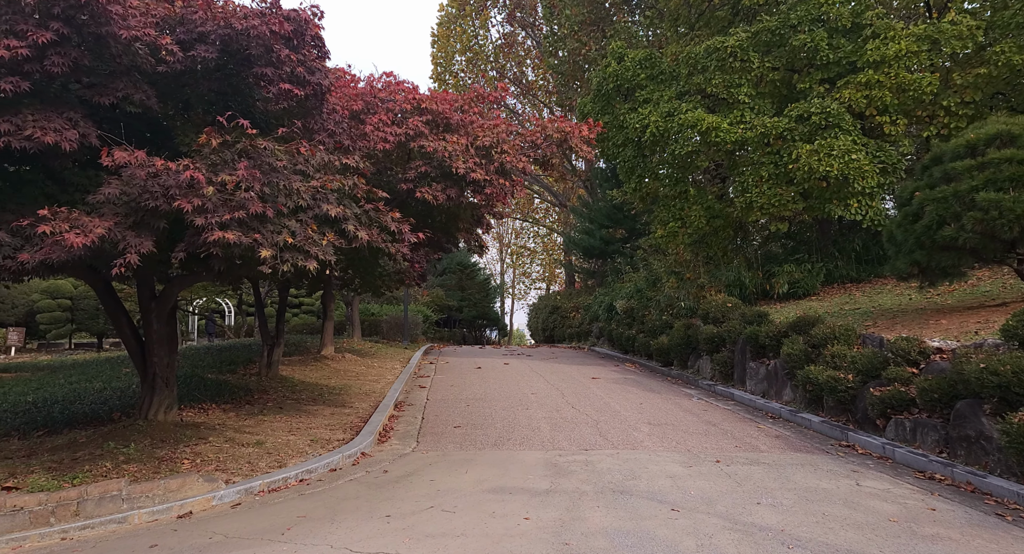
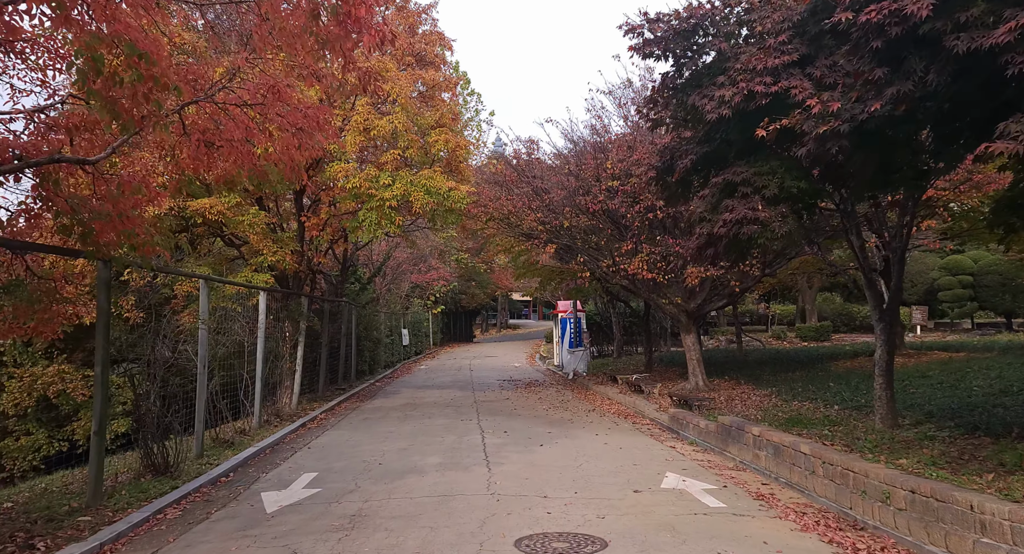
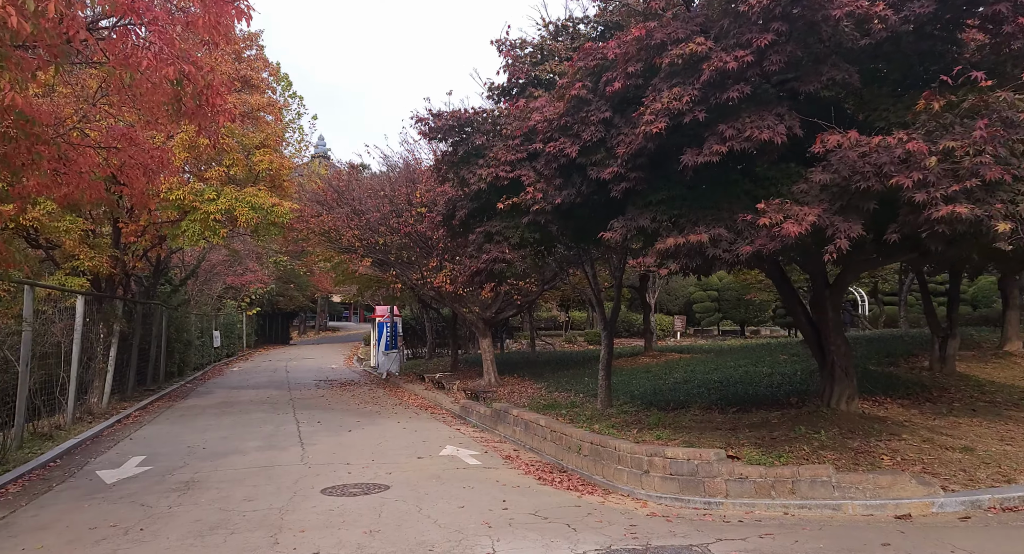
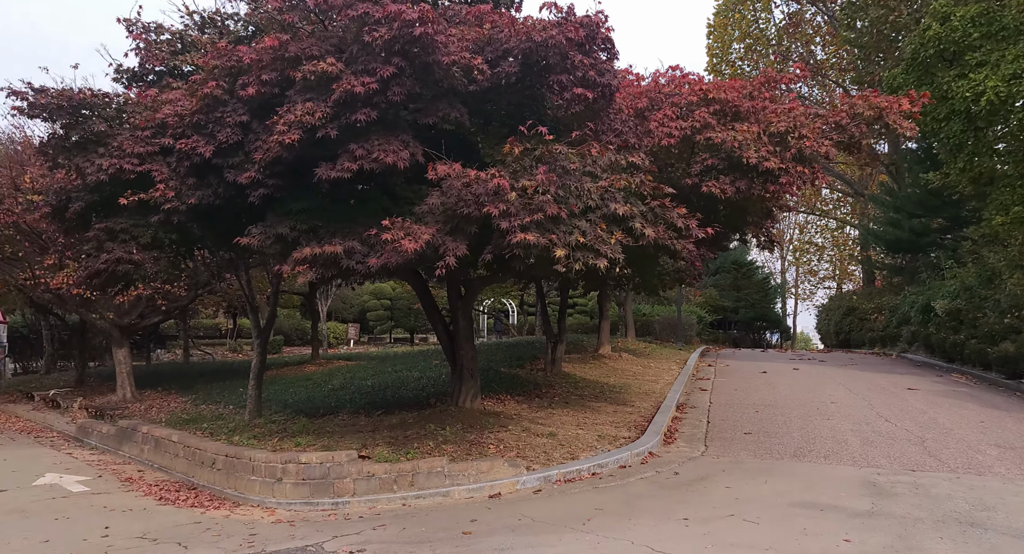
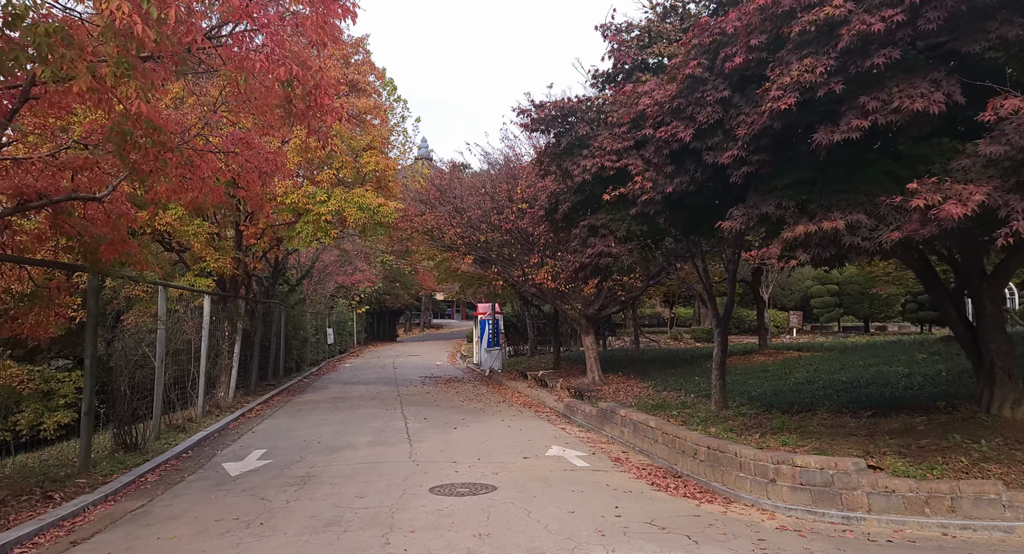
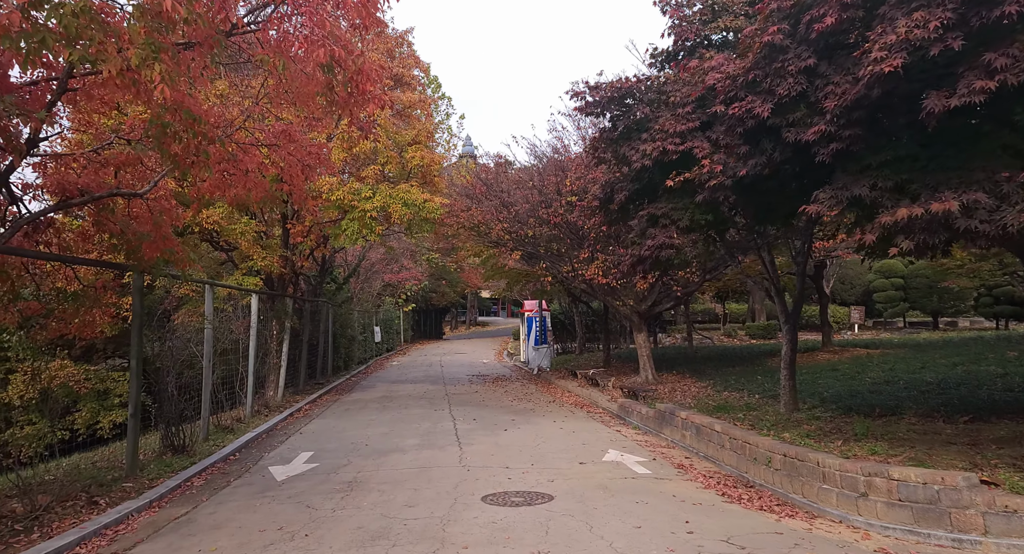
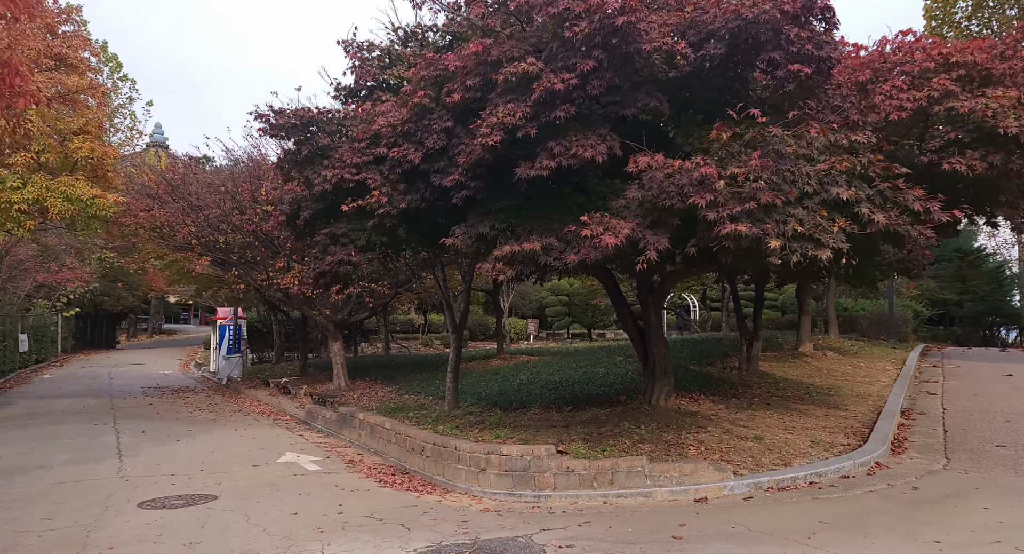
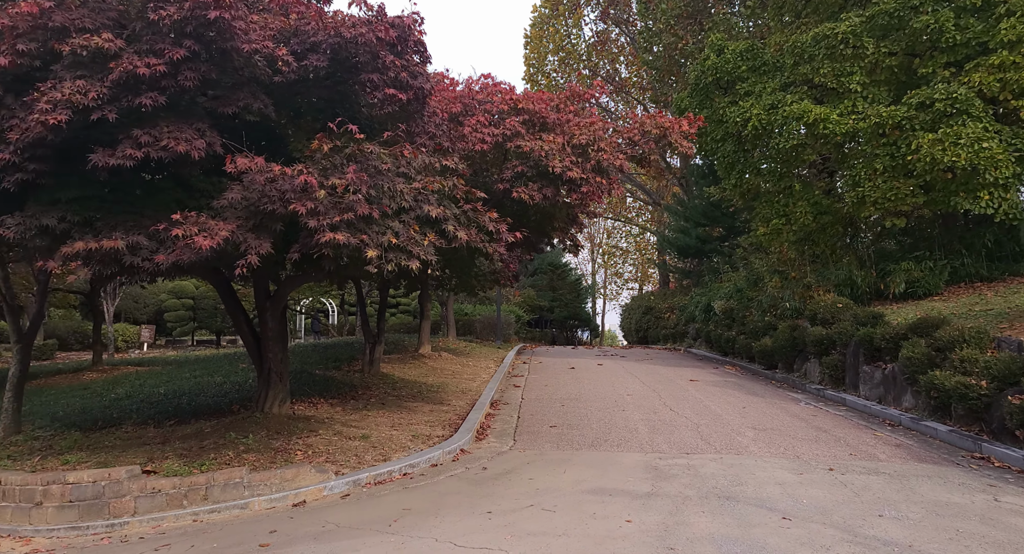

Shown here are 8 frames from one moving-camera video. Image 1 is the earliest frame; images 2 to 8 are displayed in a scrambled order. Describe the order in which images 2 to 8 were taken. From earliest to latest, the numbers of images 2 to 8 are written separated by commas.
8, 4, 7, 3, 5, 6, 2
